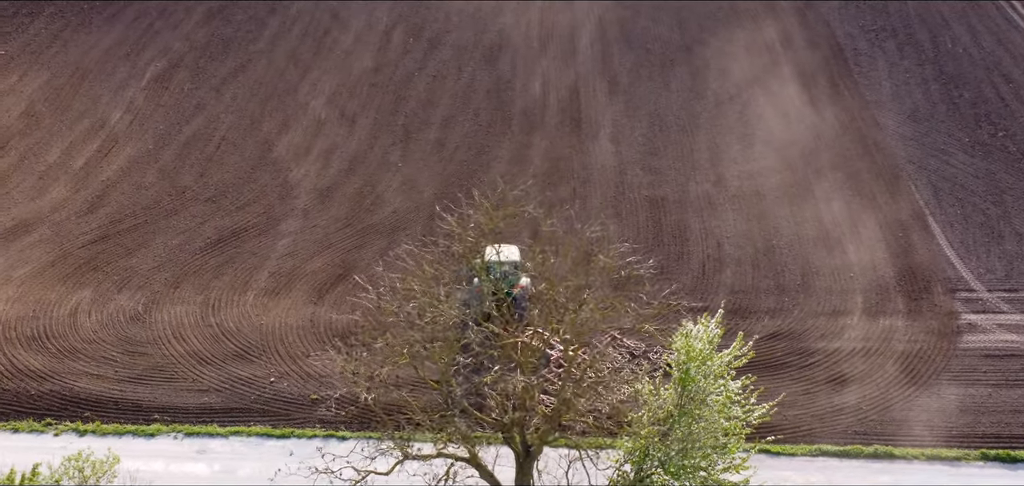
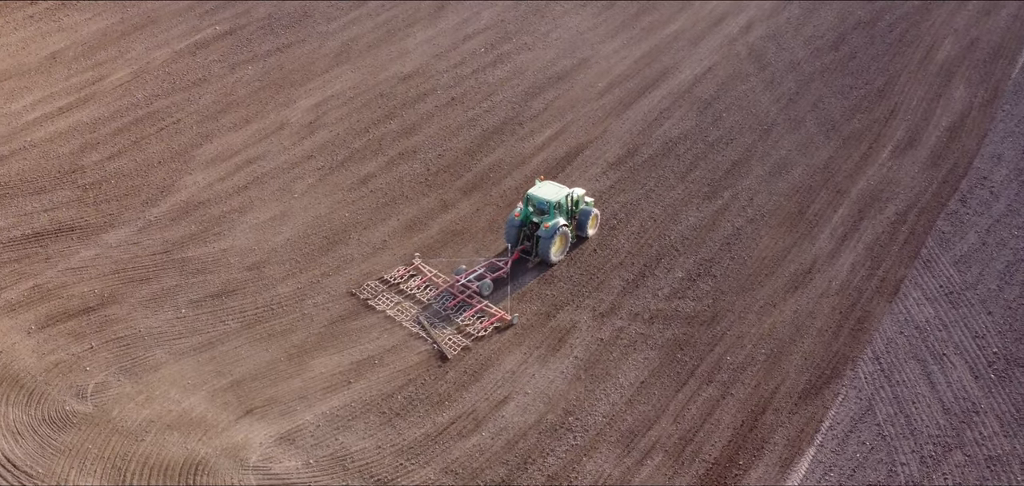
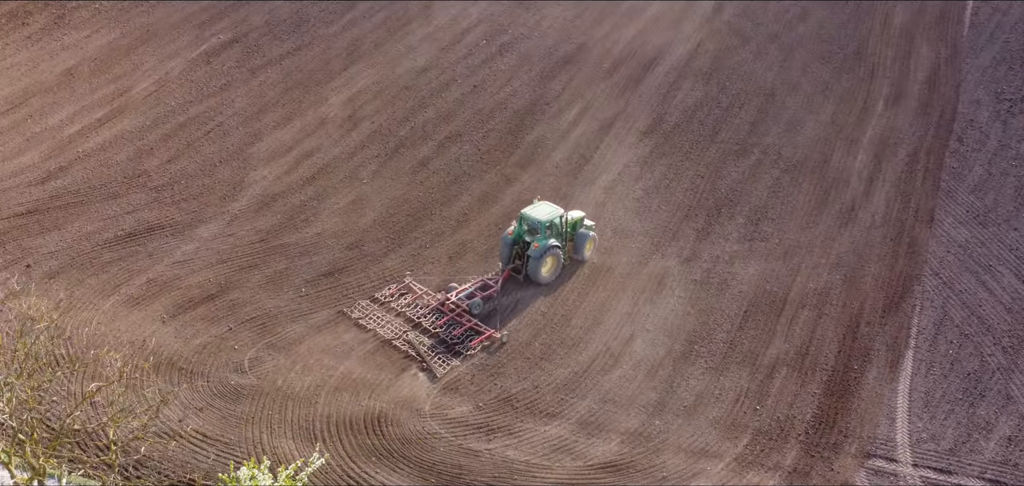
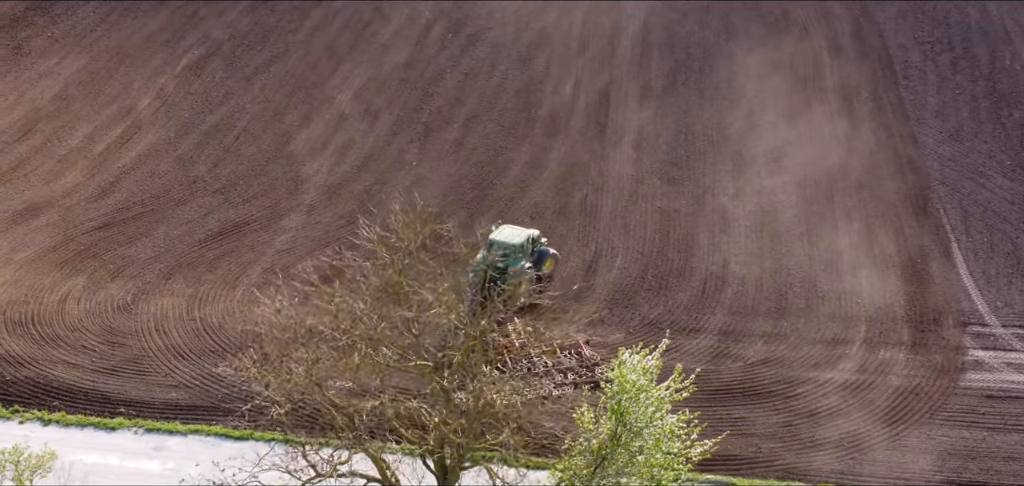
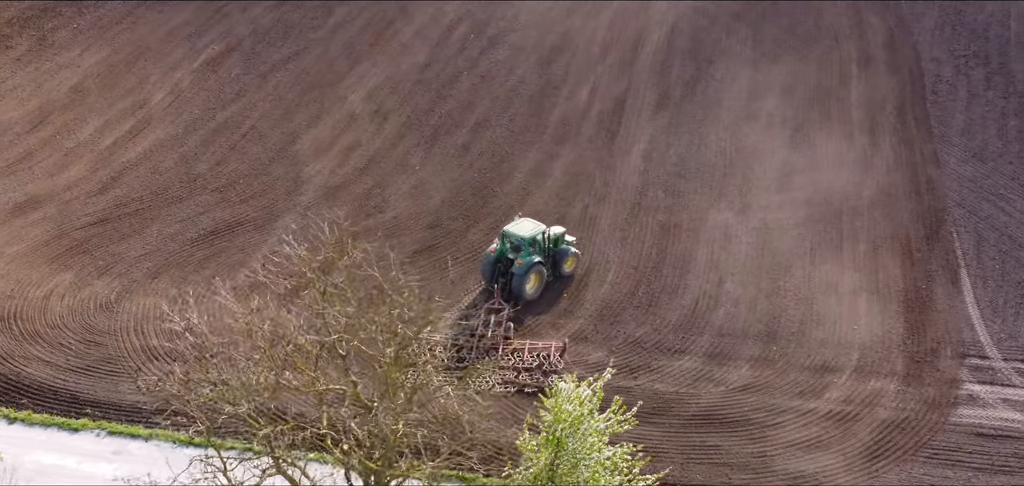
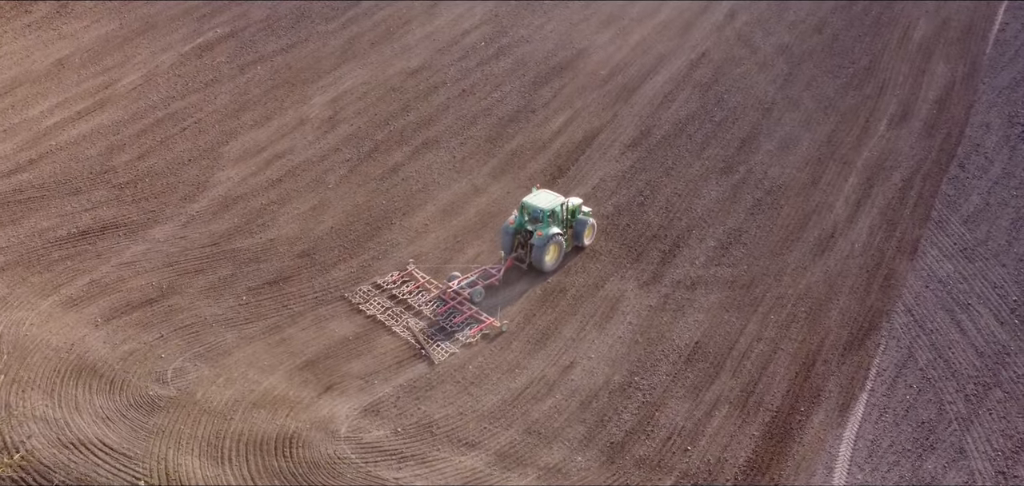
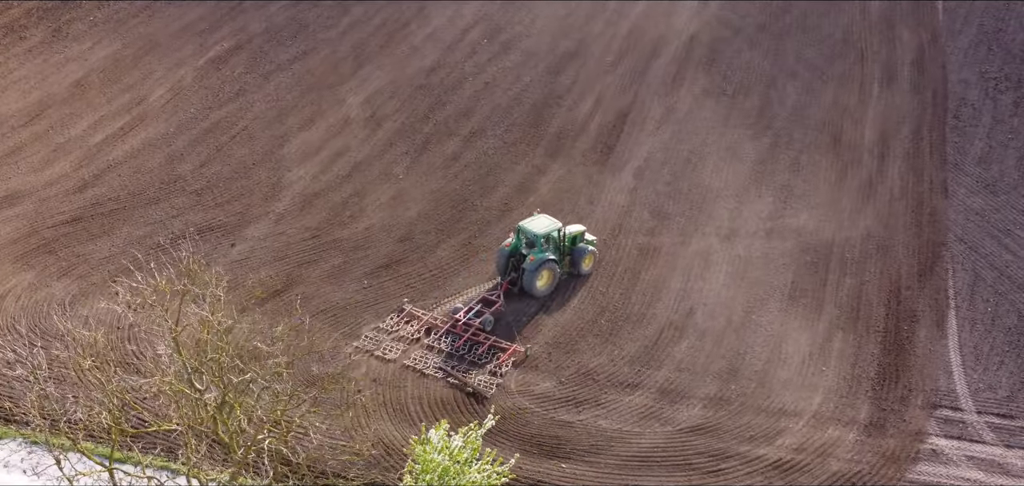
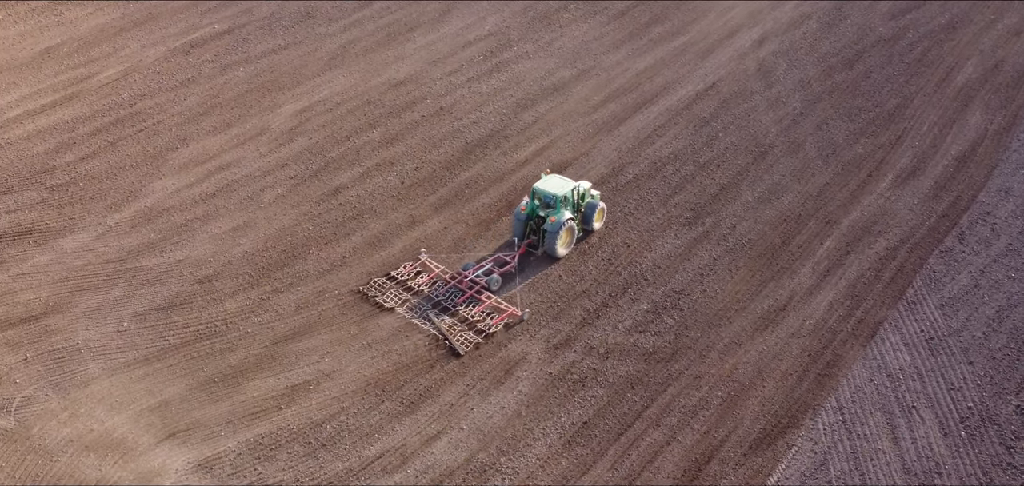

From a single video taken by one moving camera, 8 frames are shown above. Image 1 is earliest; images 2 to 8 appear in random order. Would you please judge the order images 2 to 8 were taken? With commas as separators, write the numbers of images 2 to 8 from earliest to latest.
4, 5, 7, 3, 6, 2, 8
